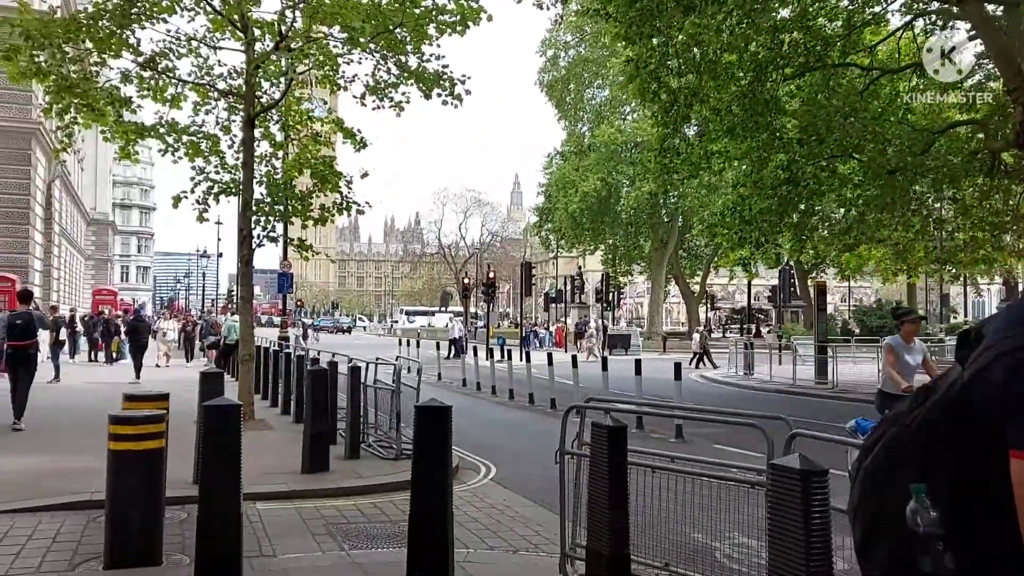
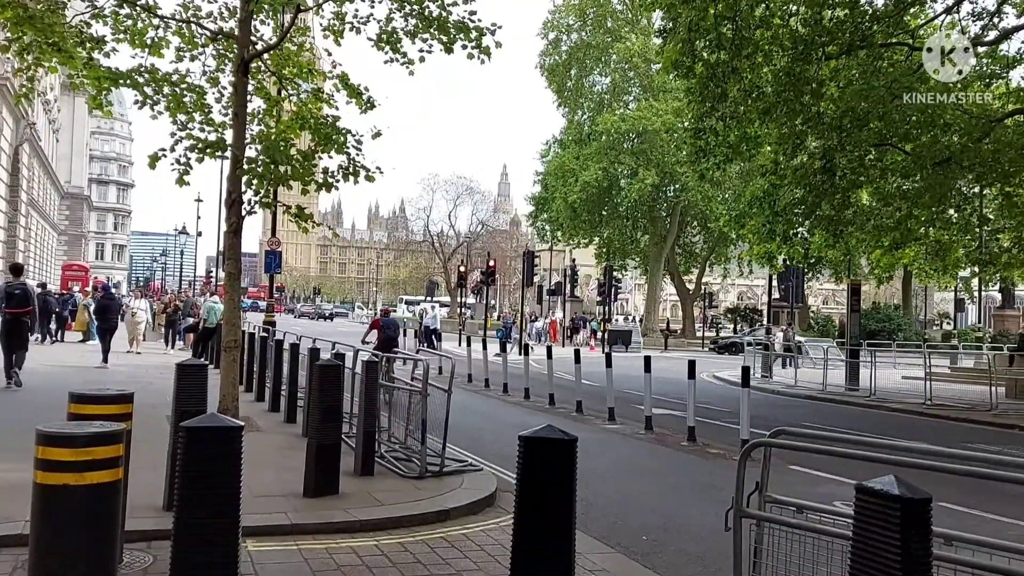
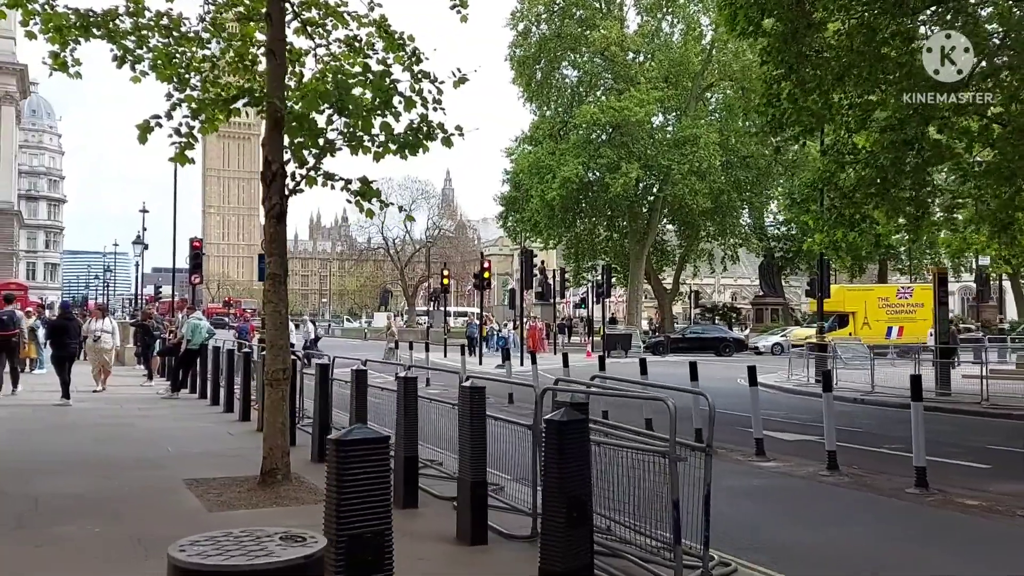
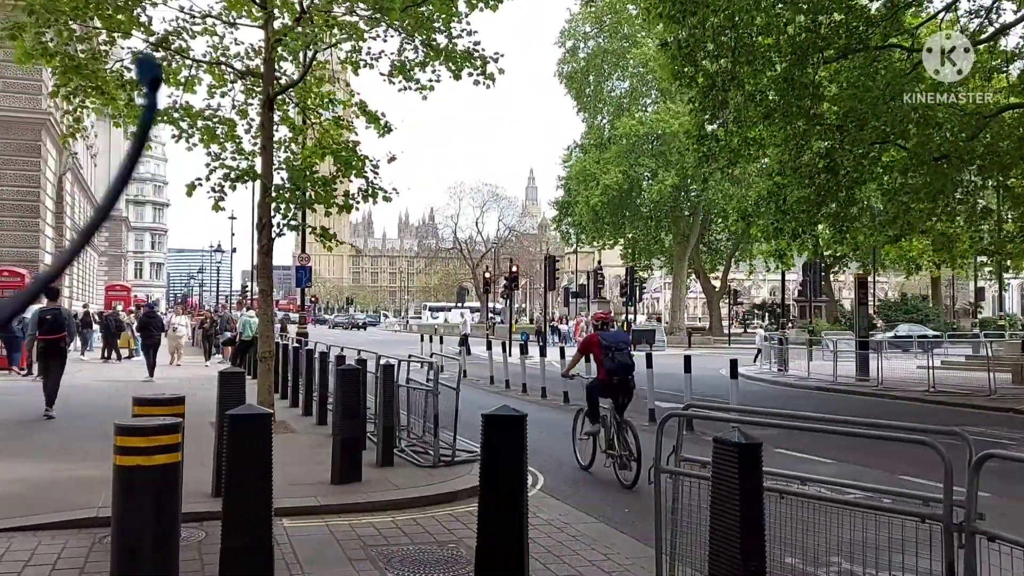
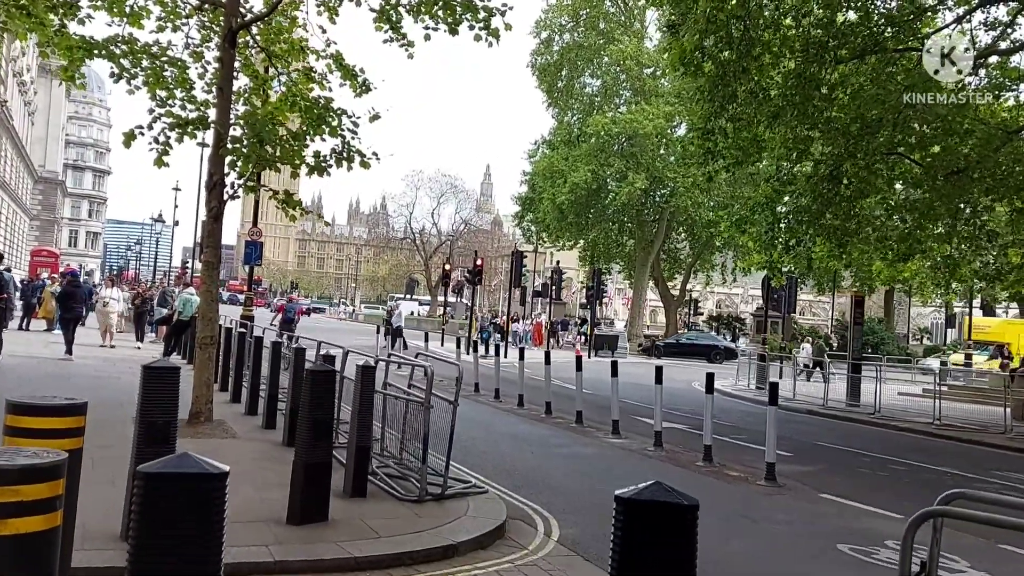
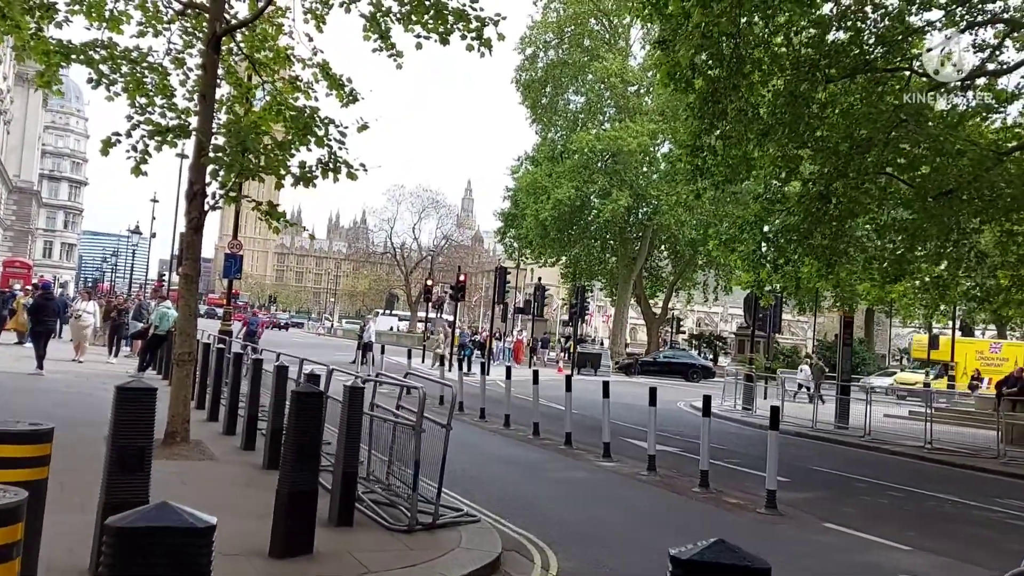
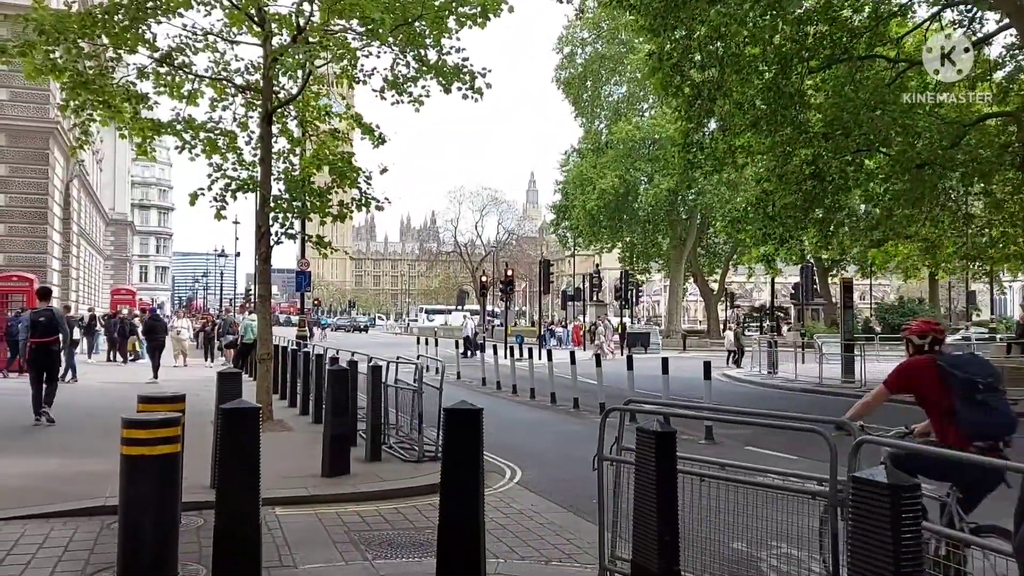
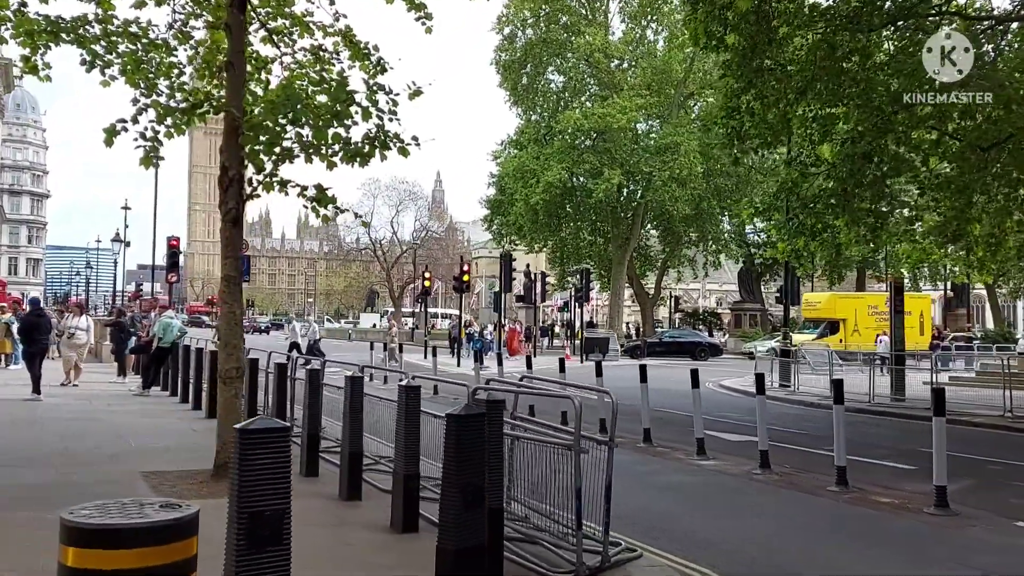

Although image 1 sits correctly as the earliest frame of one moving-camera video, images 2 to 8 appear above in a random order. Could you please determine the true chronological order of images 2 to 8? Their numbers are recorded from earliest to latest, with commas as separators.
7, 4, 2, 5, 6, 8, 3
